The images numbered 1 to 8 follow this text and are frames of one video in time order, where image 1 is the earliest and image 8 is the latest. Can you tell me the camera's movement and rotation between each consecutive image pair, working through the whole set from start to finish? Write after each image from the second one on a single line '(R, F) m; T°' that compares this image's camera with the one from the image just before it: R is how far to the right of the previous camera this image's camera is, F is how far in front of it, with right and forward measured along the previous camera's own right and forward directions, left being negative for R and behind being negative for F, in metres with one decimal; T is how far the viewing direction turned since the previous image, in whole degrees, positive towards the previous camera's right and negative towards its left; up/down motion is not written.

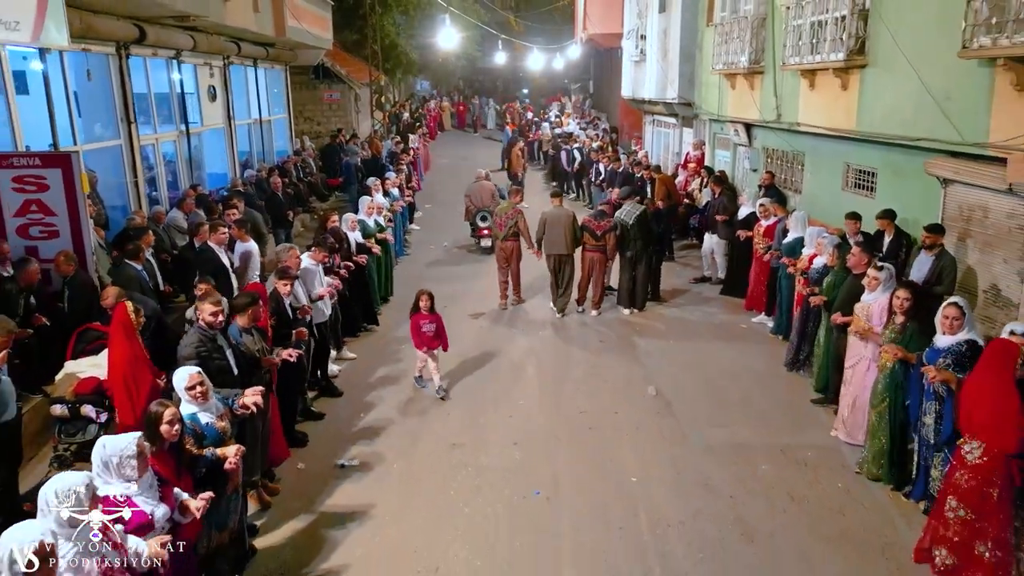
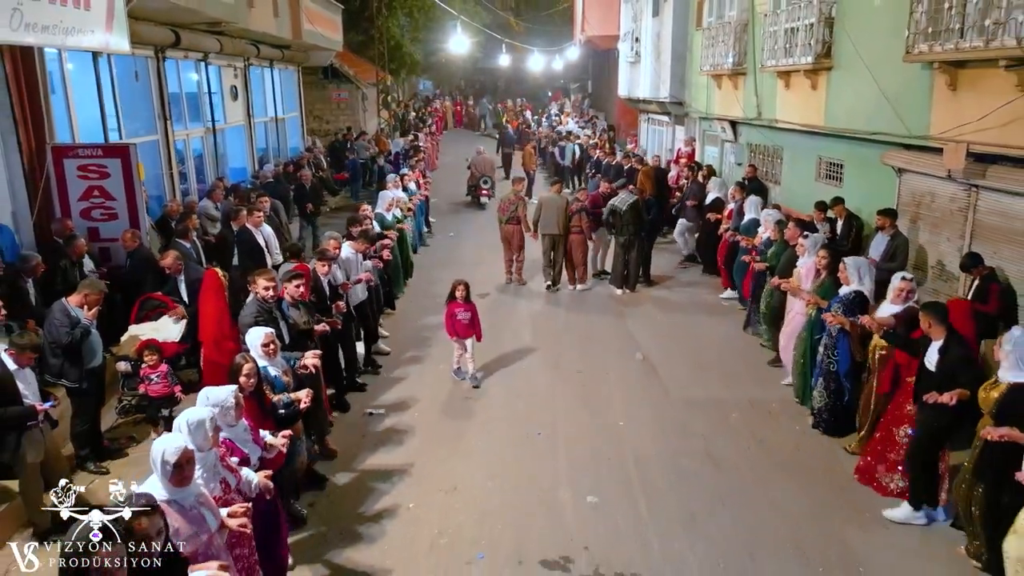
(0.0, -1.0) m; 0°
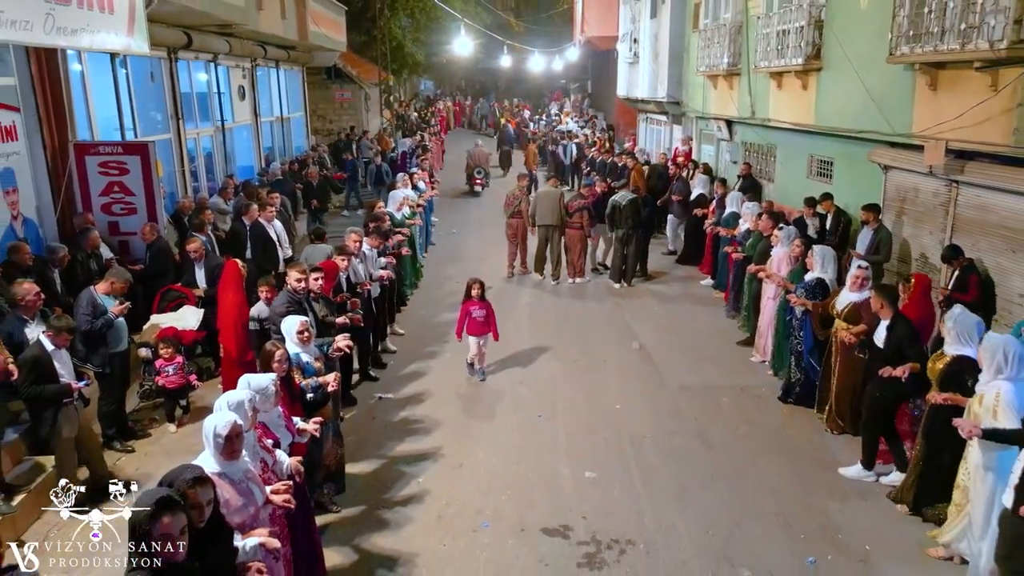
(0.0, -0.4) m; 0°
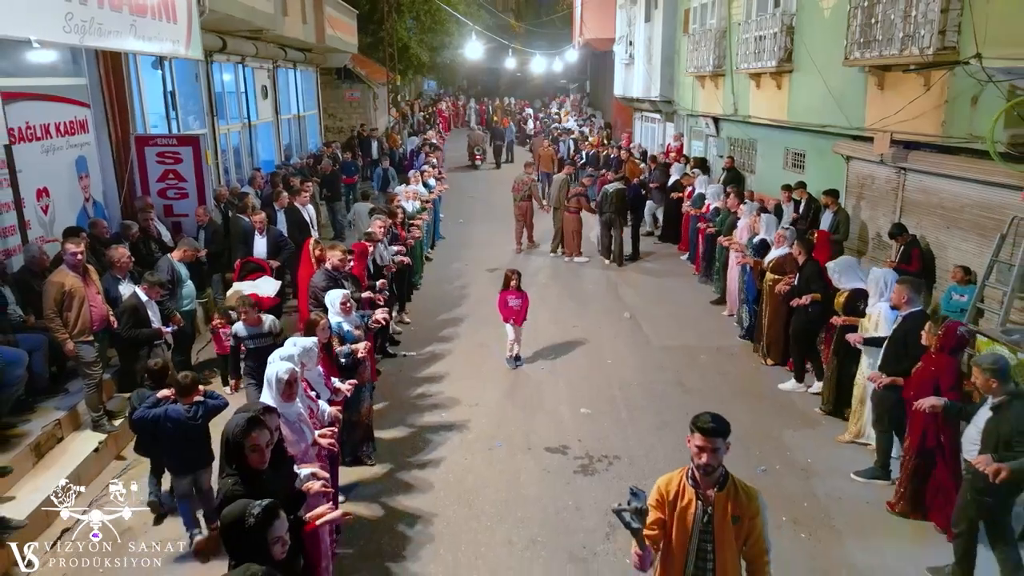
(-0.1, -1.2) m; 0°
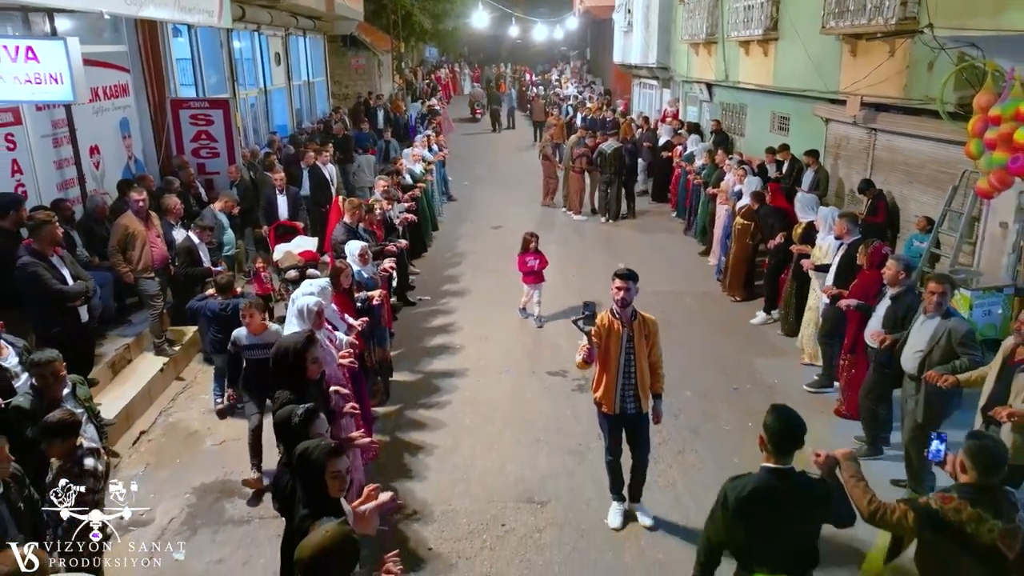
(-0.1, -1.0) m; 0°
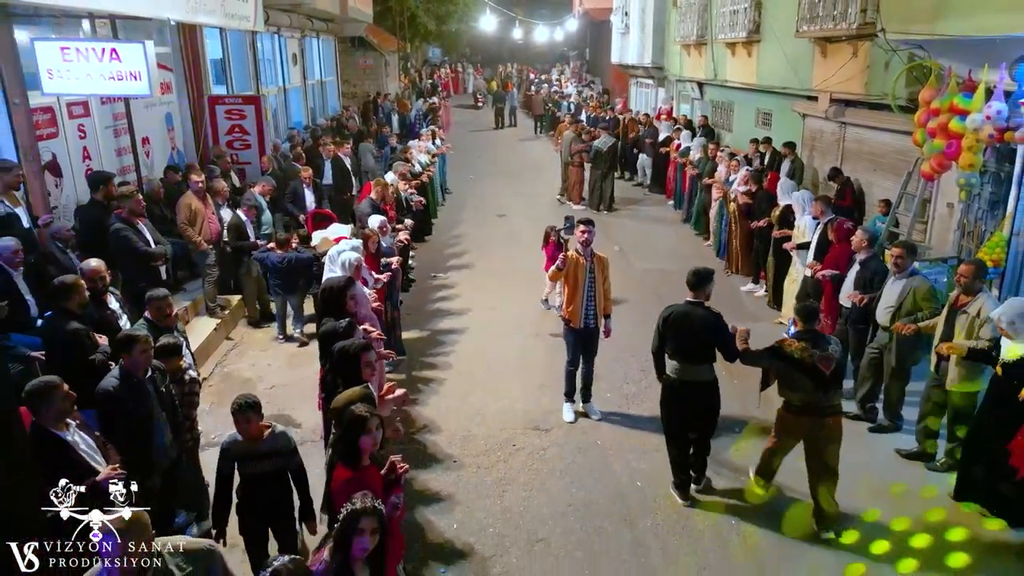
(-0.1, -1.1) m; 0°
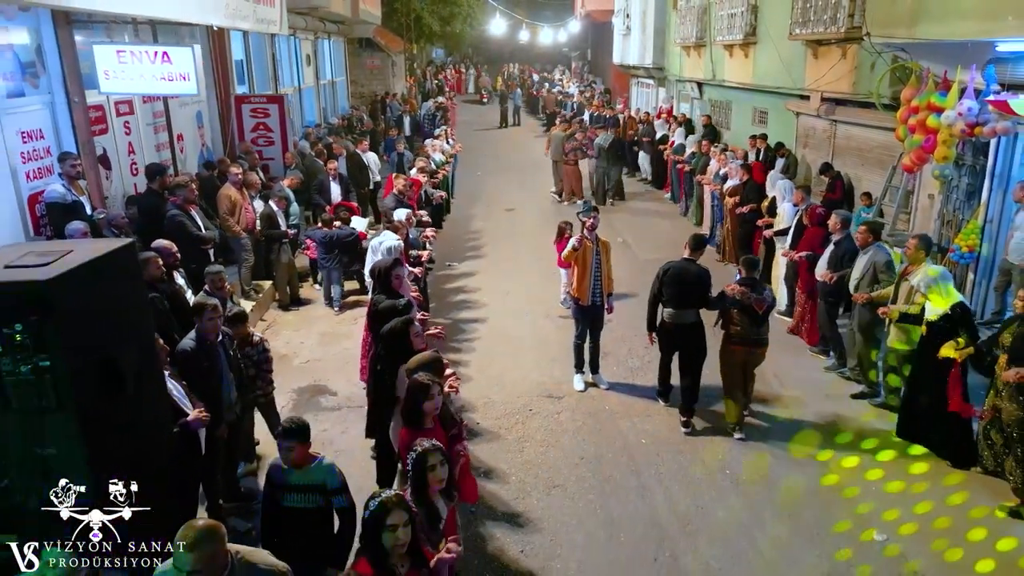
(-0.2, -0.7) m; 0°
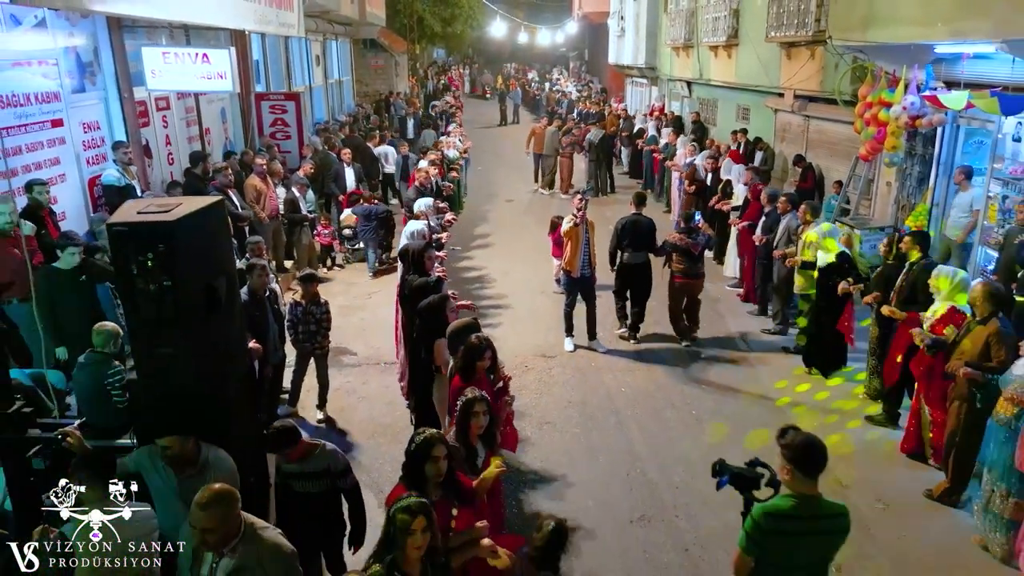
(0.0, -1.0) m; 0°
